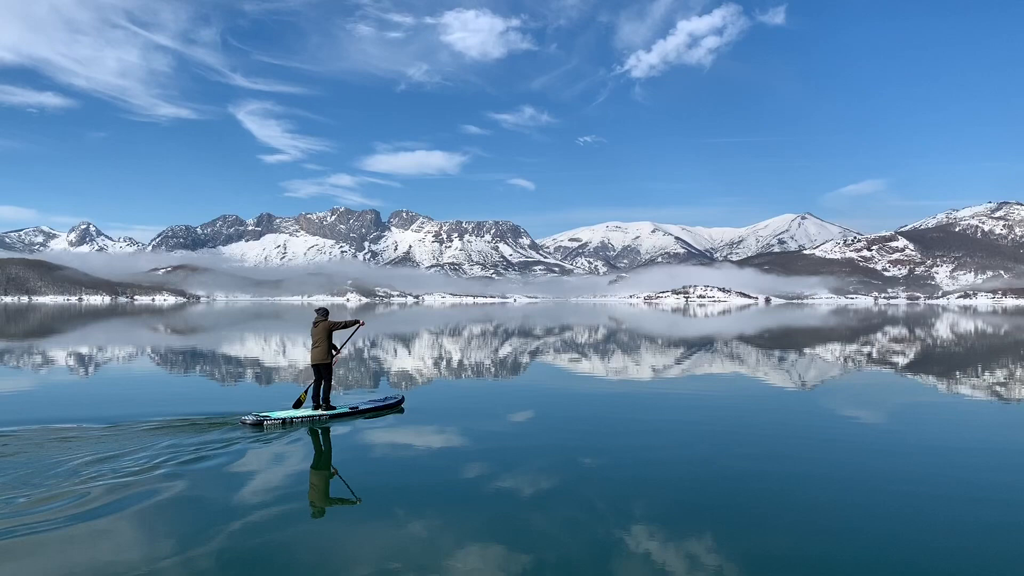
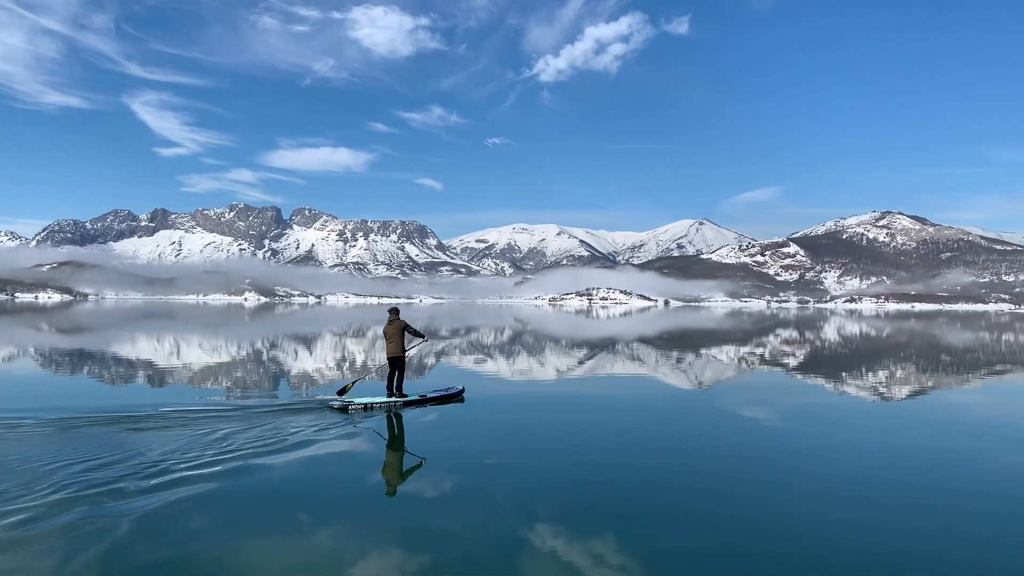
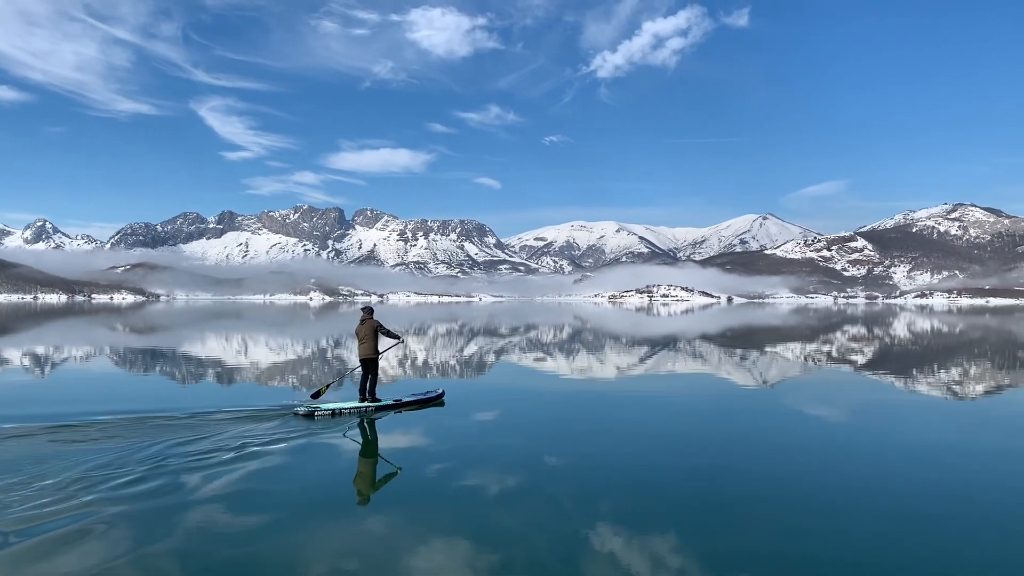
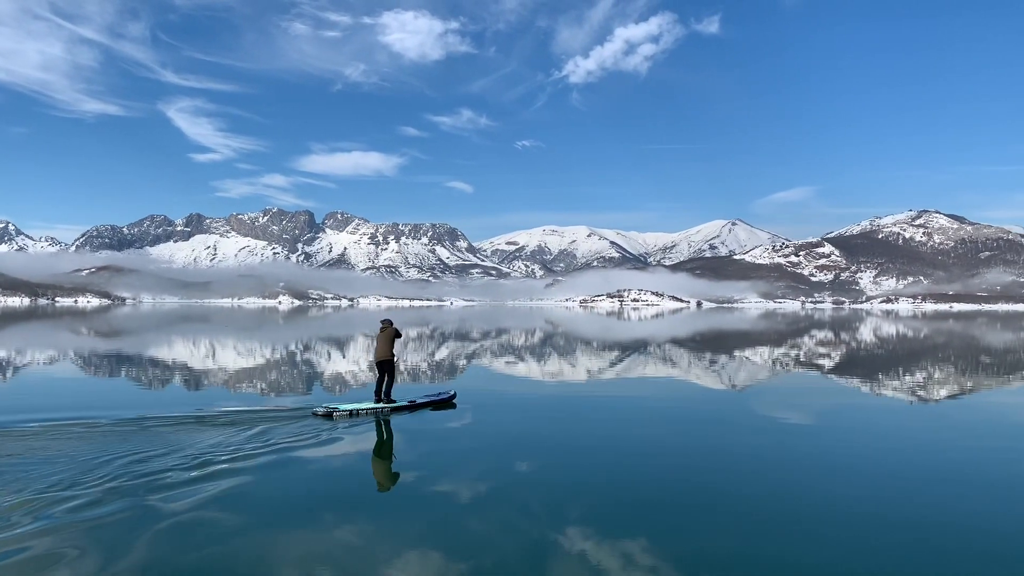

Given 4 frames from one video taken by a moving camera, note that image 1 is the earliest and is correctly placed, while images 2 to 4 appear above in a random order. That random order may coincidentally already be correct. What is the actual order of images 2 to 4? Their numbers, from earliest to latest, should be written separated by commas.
3, 4, 2
